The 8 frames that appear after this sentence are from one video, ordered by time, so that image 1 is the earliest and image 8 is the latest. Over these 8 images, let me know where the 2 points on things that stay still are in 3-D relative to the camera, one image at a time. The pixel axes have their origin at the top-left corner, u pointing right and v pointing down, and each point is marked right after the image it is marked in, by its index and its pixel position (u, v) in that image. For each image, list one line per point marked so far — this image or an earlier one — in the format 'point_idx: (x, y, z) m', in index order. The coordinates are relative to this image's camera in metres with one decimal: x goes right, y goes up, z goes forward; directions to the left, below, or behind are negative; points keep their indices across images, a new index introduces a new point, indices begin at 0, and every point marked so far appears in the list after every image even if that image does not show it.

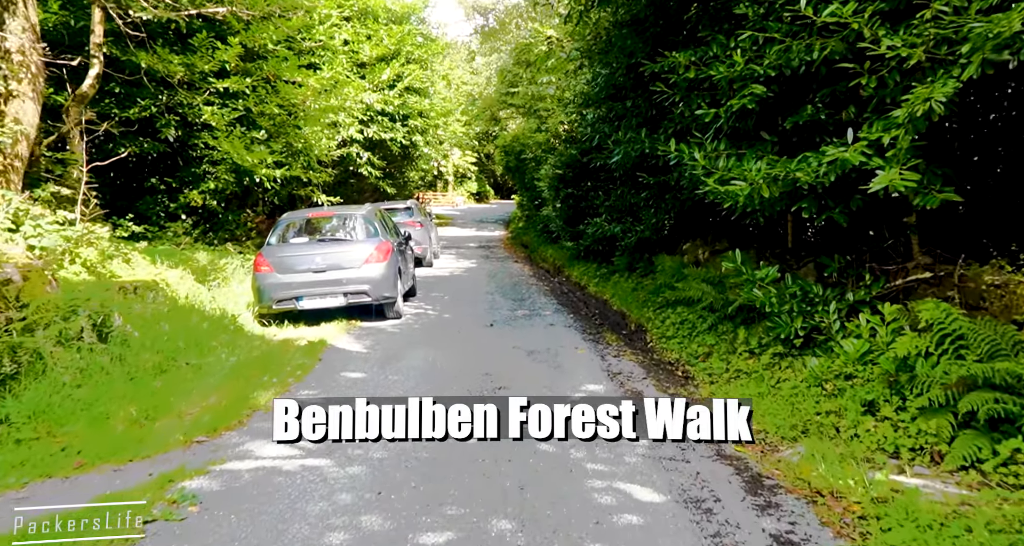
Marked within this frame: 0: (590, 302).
0: (+1.3, -0.5, +12.2) m
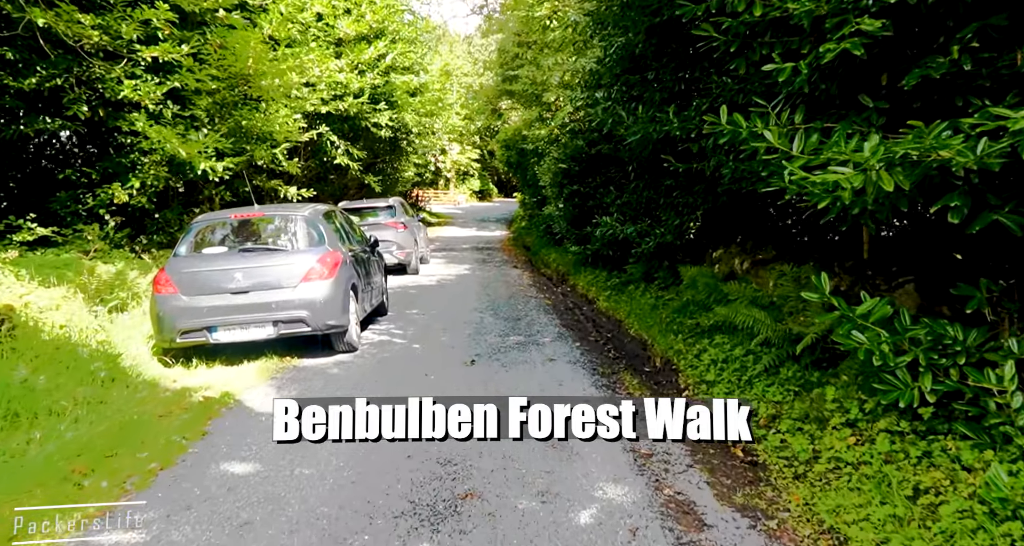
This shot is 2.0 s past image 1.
0: (+1.2, -0.6, +10.0) m
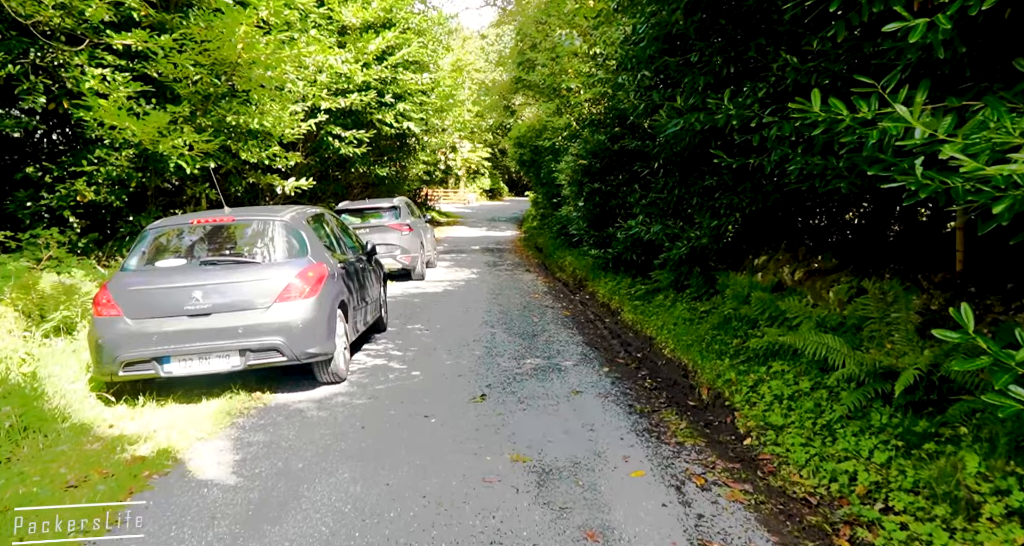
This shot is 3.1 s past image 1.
0: (+1.4, -0.7, +8.8) m
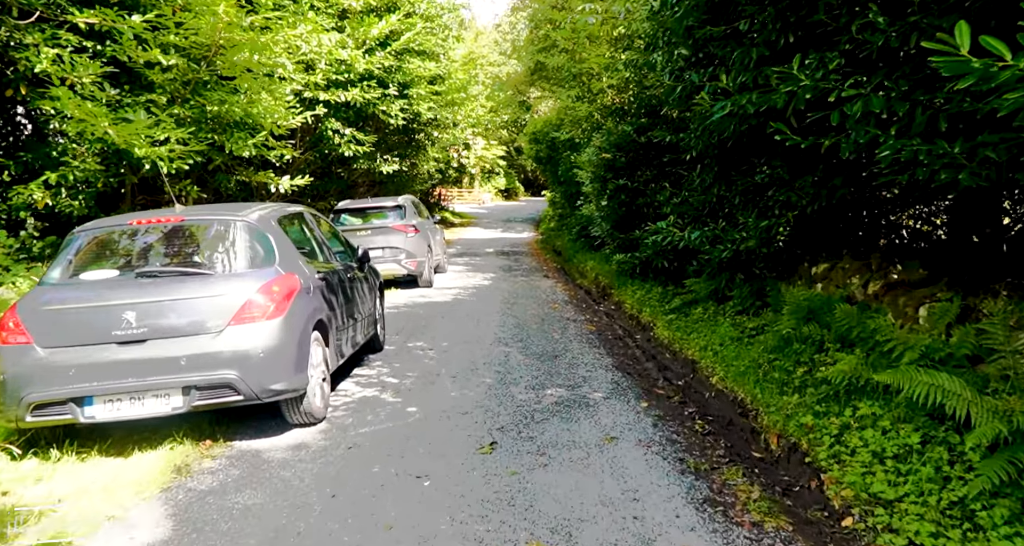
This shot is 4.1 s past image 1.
0: (+1.5, -0.8, +7.6) m
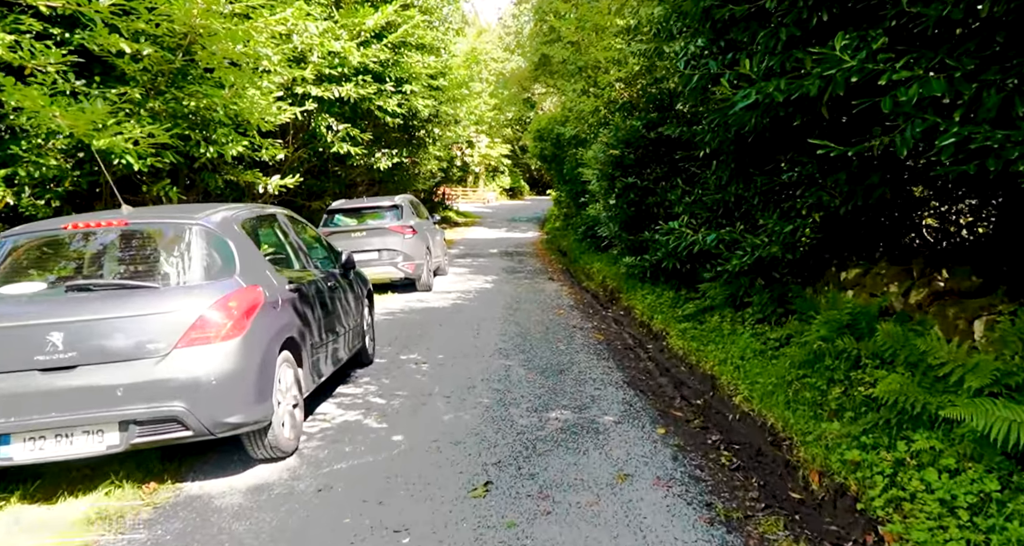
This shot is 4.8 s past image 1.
0: (+1.6, -0.9, +6.9) m
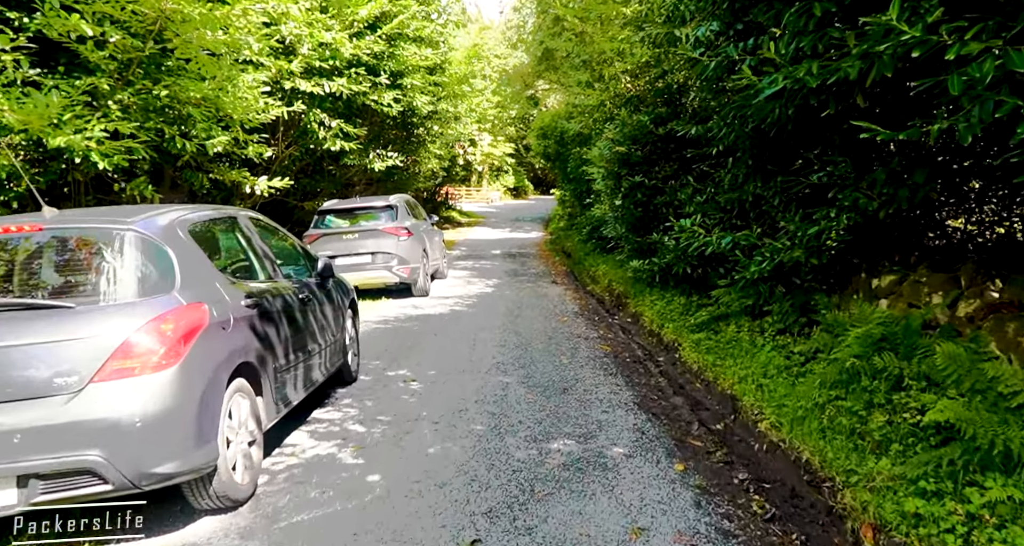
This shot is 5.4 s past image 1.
0: (+1.5, -1.0, +6.2) m
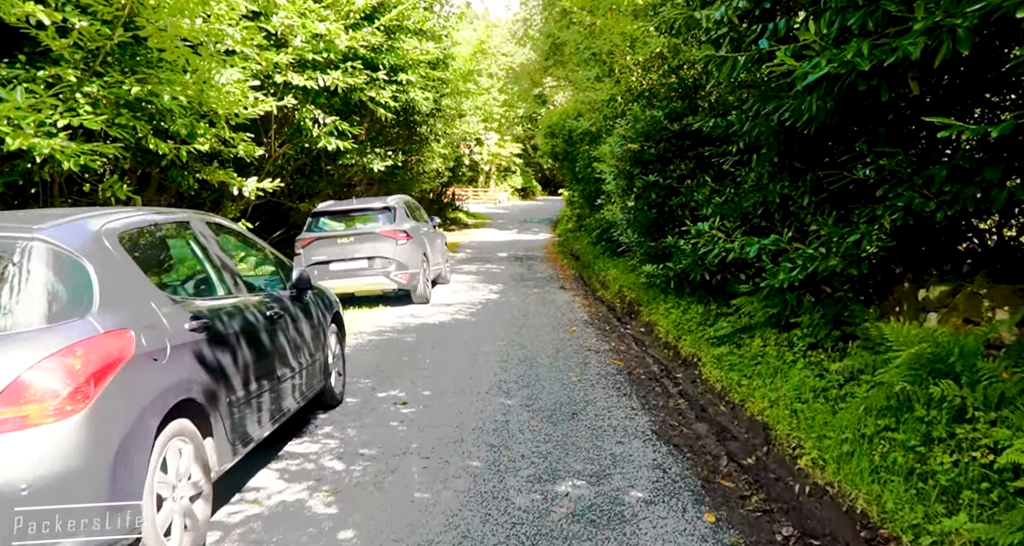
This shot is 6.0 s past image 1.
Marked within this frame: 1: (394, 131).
0: (+1.6, -1.0, +5.5) m
1: (-2.4, +2.9, +16.4) m
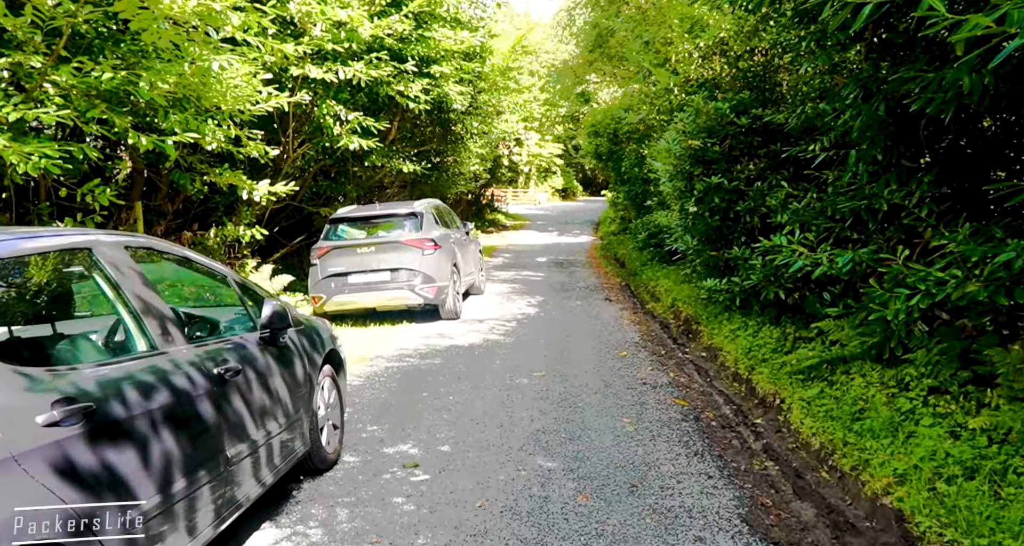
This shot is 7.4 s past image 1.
0: (+1.8, -1.2, +4.2) m
1: (-1.7, +2.8, +15.2) m
